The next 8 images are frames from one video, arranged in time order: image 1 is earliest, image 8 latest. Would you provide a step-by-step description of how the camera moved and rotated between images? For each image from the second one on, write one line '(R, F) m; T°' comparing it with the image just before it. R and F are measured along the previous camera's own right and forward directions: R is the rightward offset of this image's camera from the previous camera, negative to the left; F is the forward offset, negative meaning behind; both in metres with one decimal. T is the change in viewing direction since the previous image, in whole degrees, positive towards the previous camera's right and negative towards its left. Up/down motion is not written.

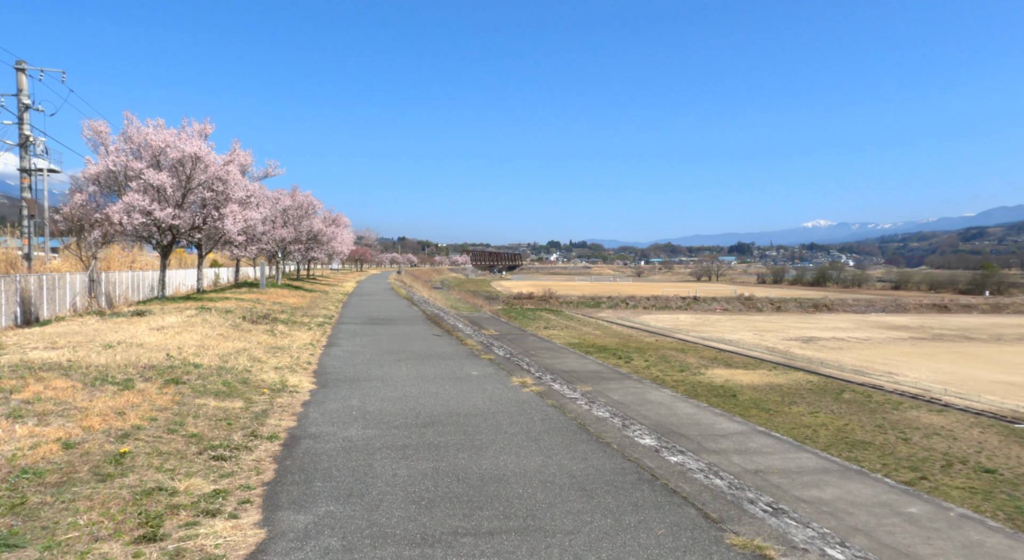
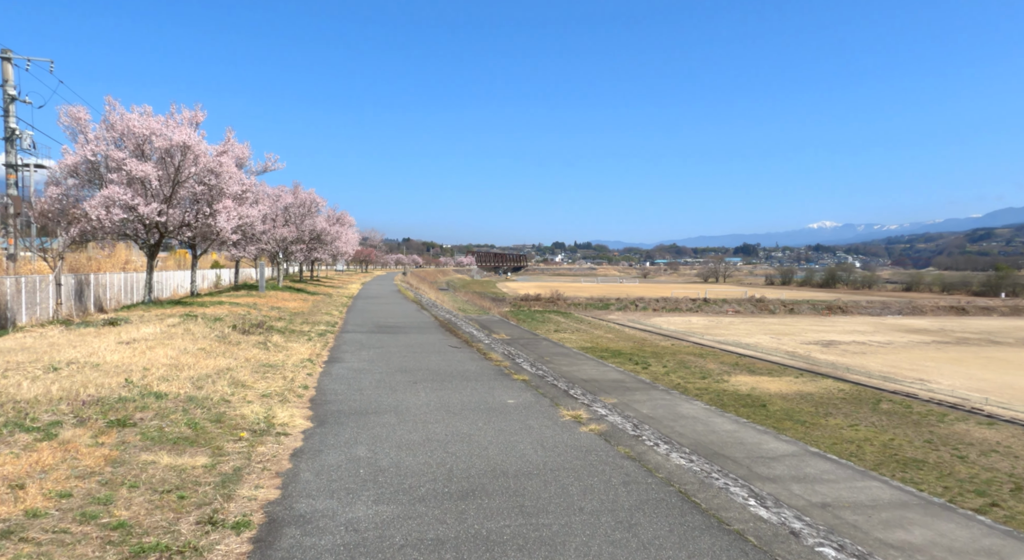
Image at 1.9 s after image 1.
(-0.3, +1.3) m; 0°
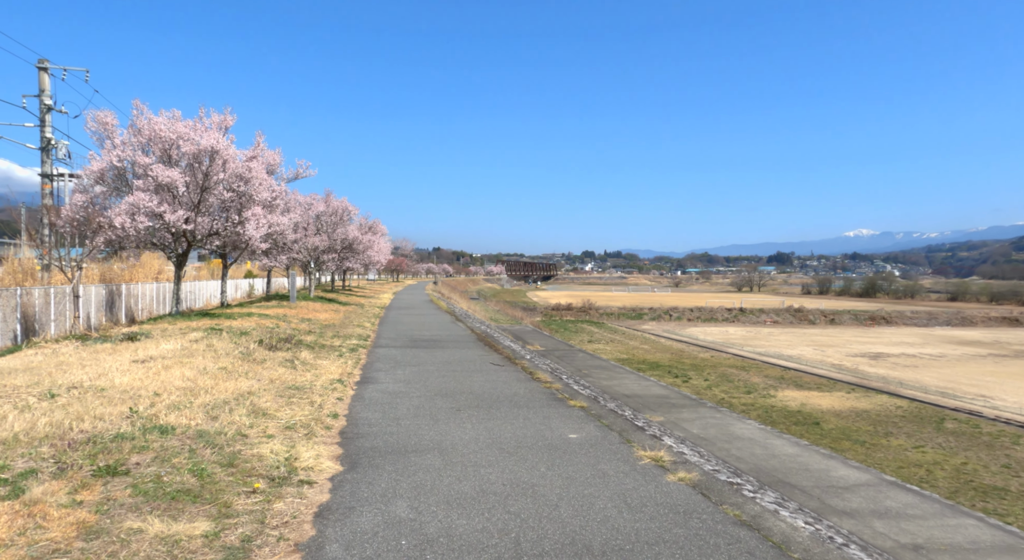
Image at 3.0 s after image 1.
(-0.2, +0.7) m; -2°
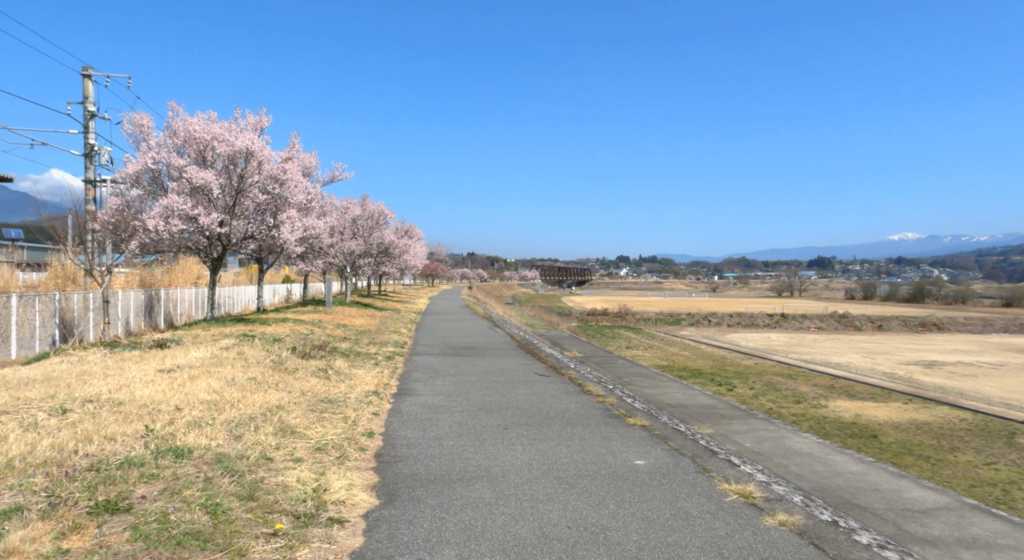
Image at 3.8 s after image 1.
(-0.1, +0.5) m; -3°
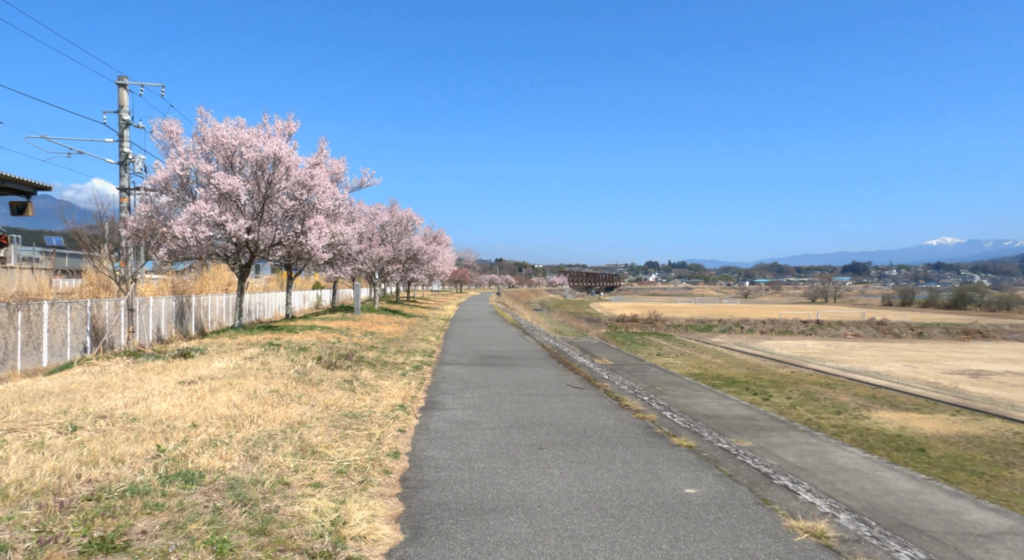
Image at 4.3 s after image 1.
(0.0, +0.3) m; -2°
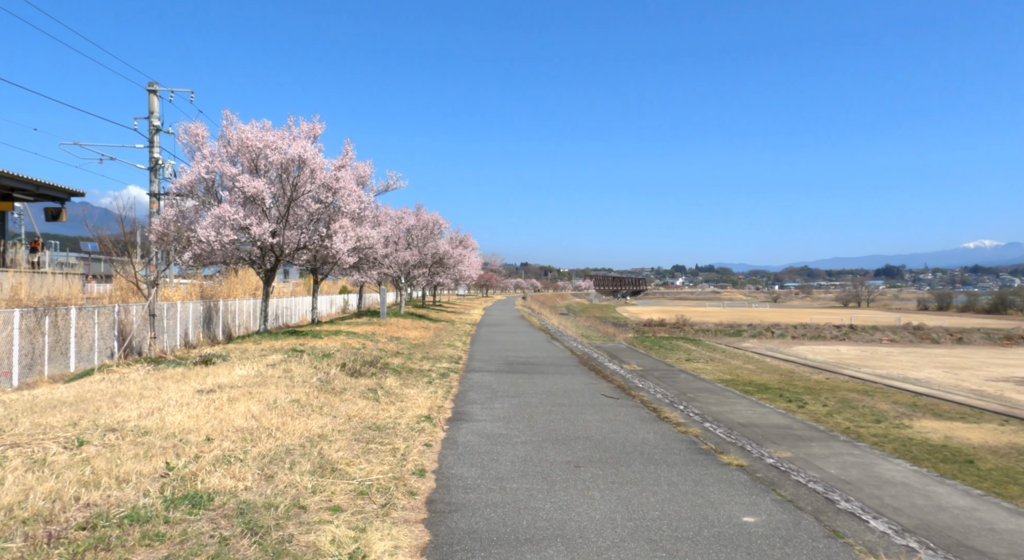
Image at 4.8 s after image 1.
(0.0, +0.3) m; -2°
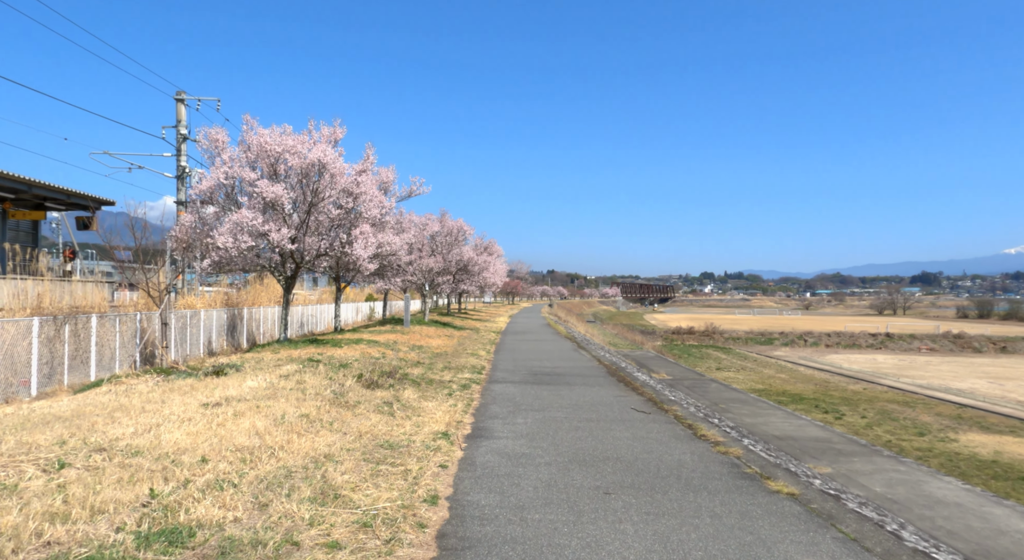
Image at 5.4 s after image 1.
(0.0, +0.4) m; -2°
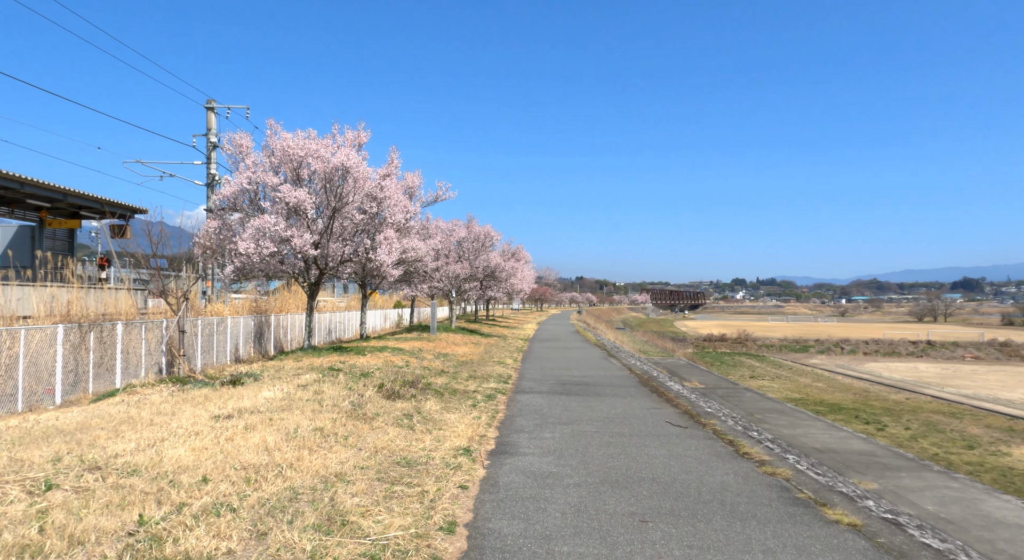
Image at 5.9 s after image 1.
(0.0, +0.3) m; -2°
